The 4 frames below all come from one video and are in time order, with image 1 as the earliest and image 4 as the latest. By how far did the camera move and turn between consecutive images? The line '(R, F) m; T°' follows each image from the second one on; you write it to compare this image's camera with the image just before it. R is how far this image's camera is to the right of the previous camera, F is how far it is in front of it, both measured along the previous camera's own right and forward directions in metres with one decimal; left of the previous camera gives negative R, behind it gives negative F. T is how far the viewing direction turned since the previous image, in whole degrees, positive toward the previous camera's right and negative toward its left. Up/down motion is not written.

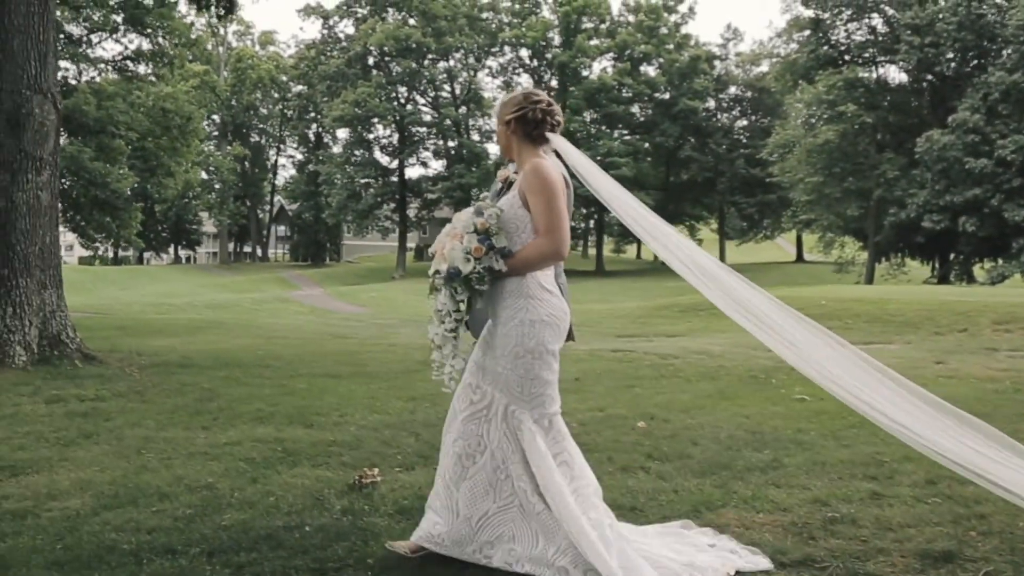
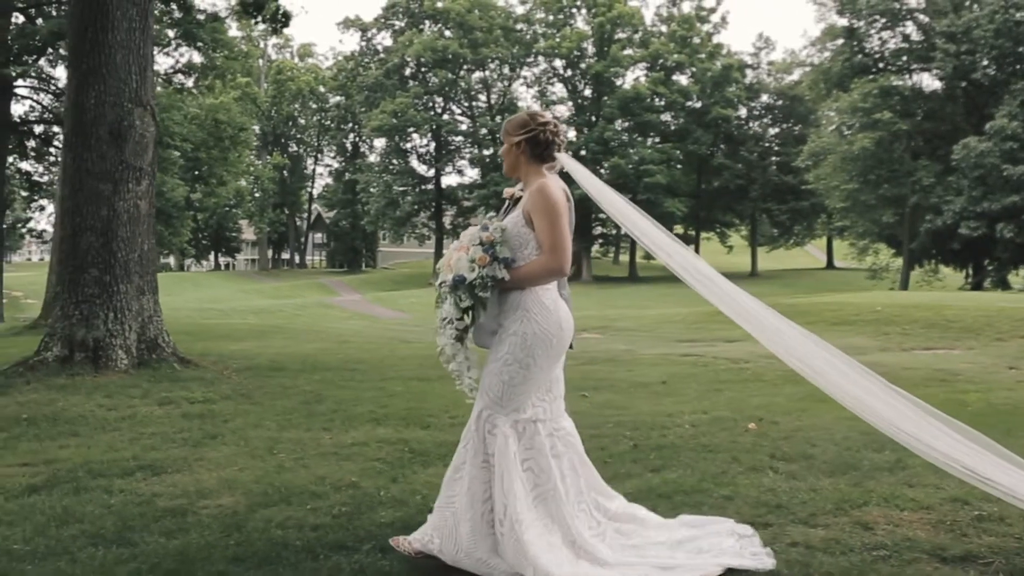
(-1.1, -0.2) m; 0°
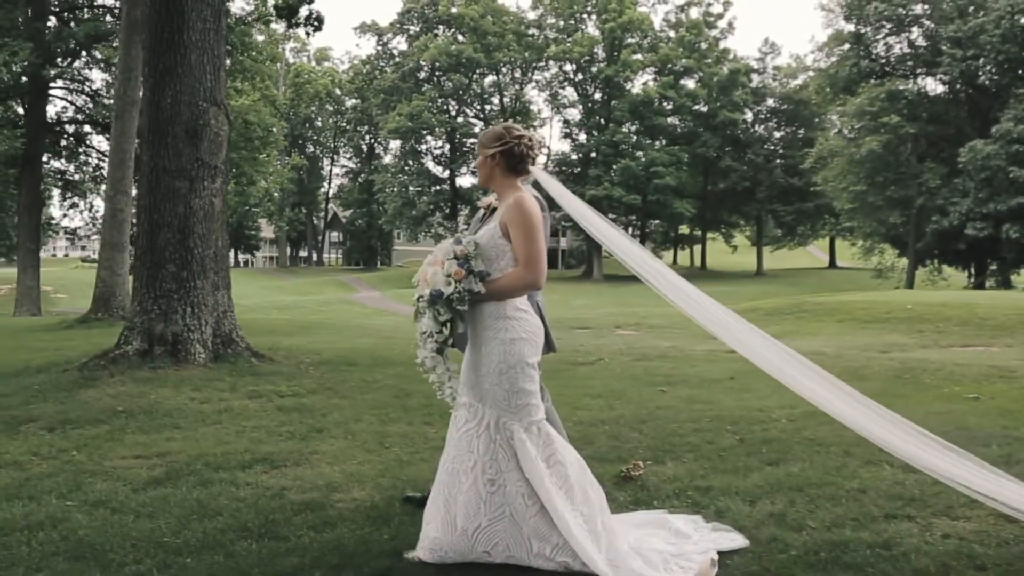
(-1.2, 0.0) m; +2°
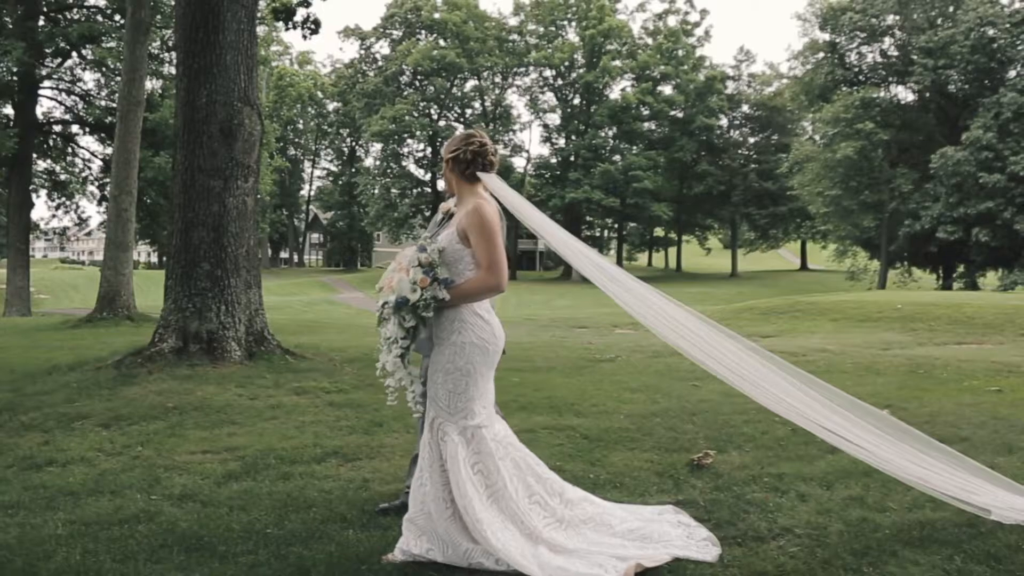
(-1.0, -0.1) m; +3°
